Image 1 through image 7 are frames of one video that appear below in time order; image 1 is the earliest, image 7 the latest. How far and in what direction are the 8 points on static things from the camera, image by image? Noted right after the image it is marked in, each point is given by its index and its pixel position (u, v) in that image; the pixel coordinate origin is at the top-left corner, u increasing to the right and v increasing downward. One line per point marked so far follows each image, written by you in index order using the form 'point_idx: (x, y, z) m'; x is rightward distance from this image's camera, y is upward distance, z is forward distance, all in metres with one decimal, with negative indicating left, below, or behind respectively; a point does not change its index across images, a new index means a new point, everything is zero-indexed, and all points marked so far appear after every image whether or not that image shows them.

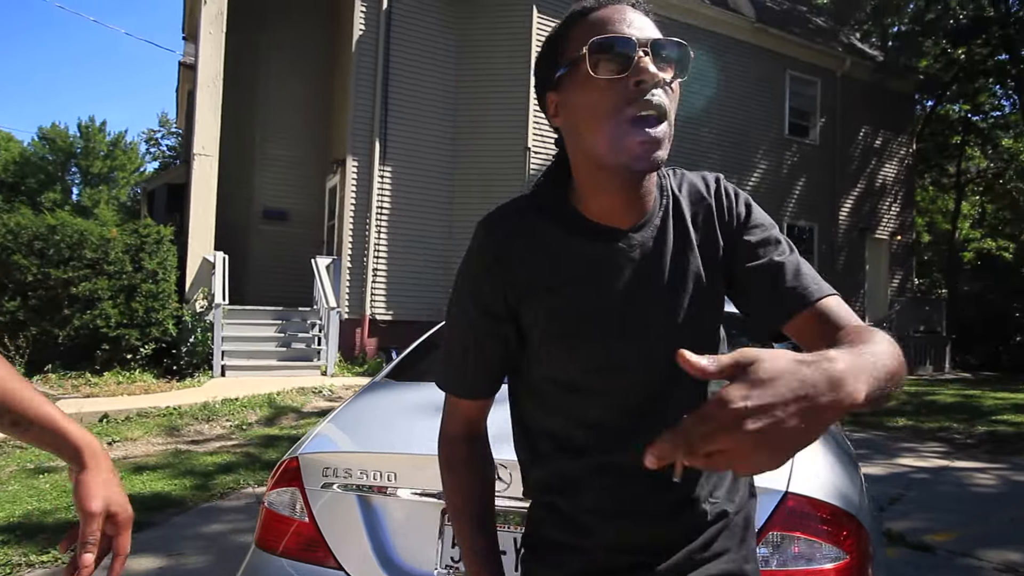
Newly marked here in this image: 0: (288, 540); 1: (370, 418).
0: (-0.6, -0.7, +1.9) m
1: (-0.5, -0.4, +2.1) m
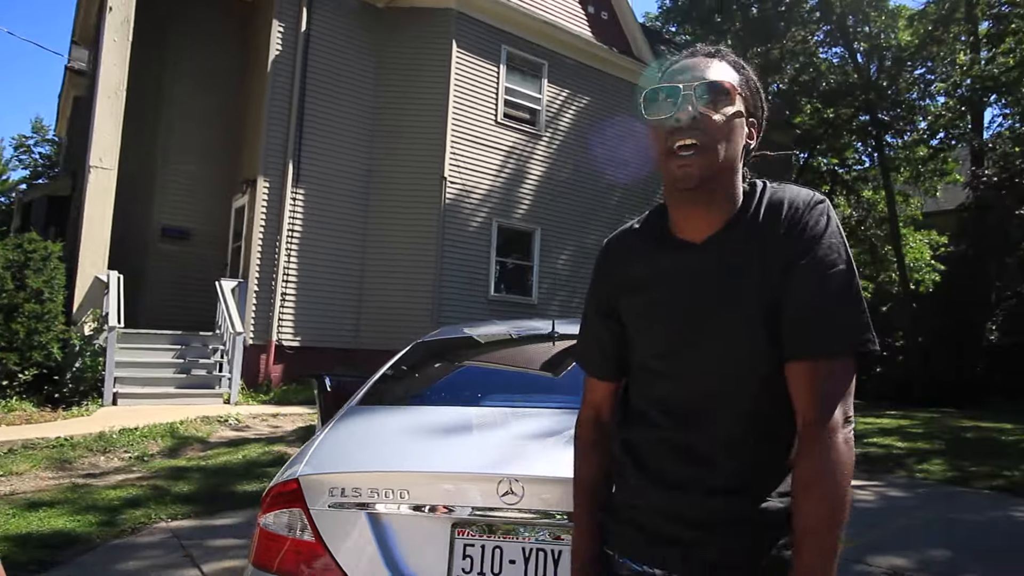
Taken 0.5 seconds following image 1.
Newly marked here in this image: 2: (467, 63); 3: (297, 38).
0: (-0.7, -0.8, +1.9) m
1: (-0.5, -0.5, +2.2) m
2: (-0.9, +4.4, +12.9) m
3: (-3.9, +4.5, +11.9) m
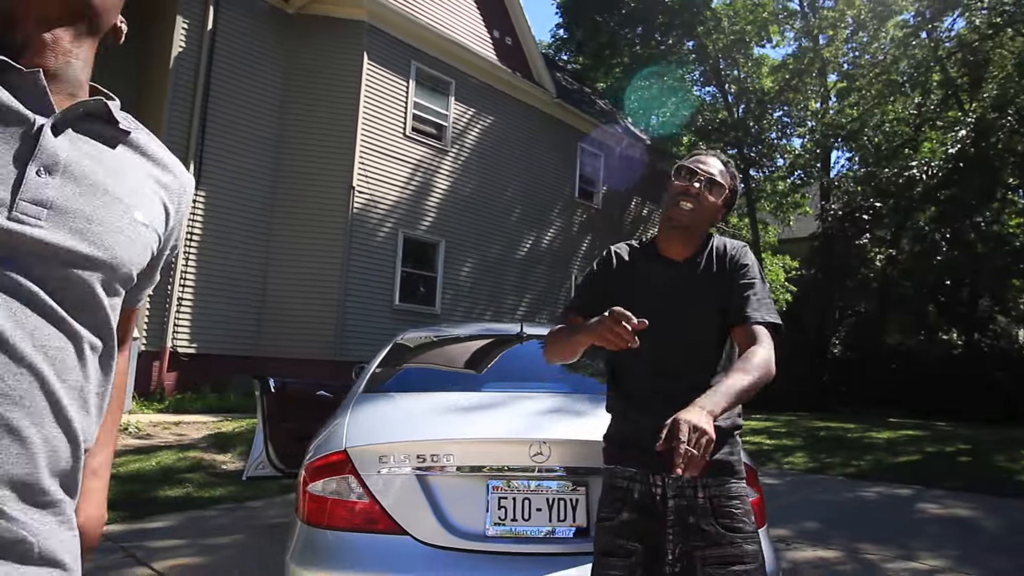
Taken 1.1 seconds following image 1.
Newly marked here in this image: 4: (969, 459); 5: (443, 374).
0: (-0.6, -0.8, +2.2) m
1: (-0.5, -0.5, +2.5) m
2: (-2.7, +4.2, +13.1) m
3: (-5.4, +4.4, +11.6) m
4: (+5.9, -2.2, +8.5) m
5: (-0.4, -0.5, +3.8) m
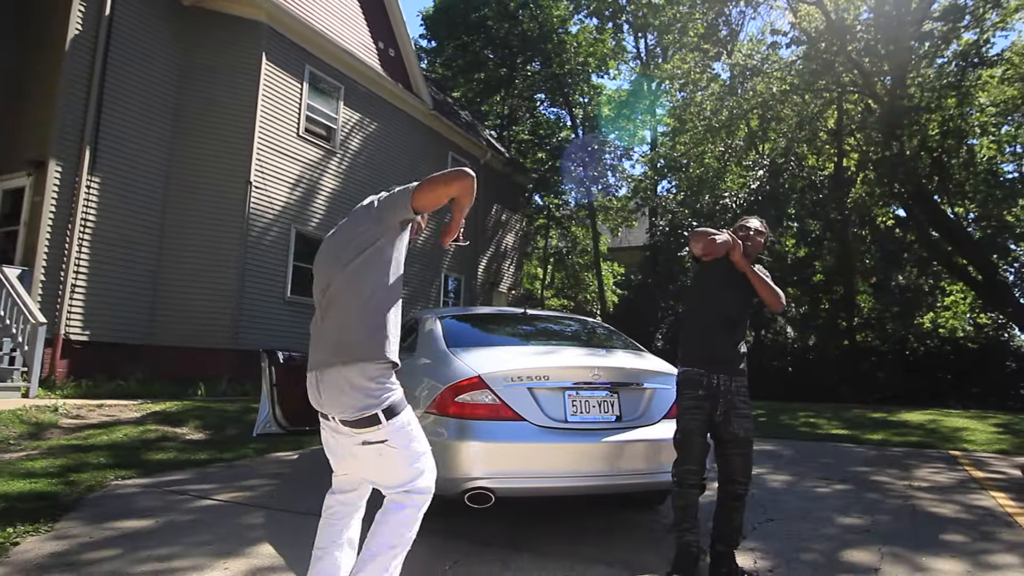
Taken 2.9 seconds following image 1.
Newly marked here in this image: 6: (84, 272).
0: (-0.2, -0.7, +3.7) m
1: (-0.1, -0.4, +4.0) m
2: (-4.9, +4.4, +13.6) m
3: (-7.1, +4.6, +11.5) m
4: (+4.4, -2.3, +11.5) m
5: (-0.4, -0.4, +5.3) m
6: (-7.2, +0.3, +11.1) m
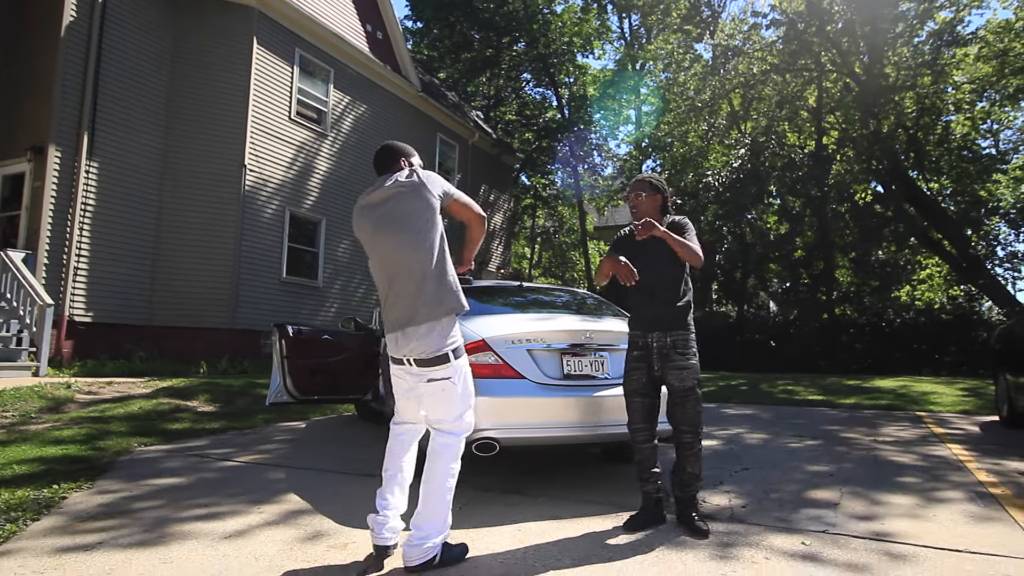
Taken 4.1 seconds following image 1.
0: (-0.2, -0.5, +4.1) m
1: (-0.1, -0.2, +4.4) m
2: (-5.1, +4.8, +13.8) m
3: (-7.4, +4.9, +11.6) m
4: (+4.2, -1.8, +12.0) m
5: (-0.4, -0.2, +5.7) m
6: (-7.3, +0.6, +11.4) m
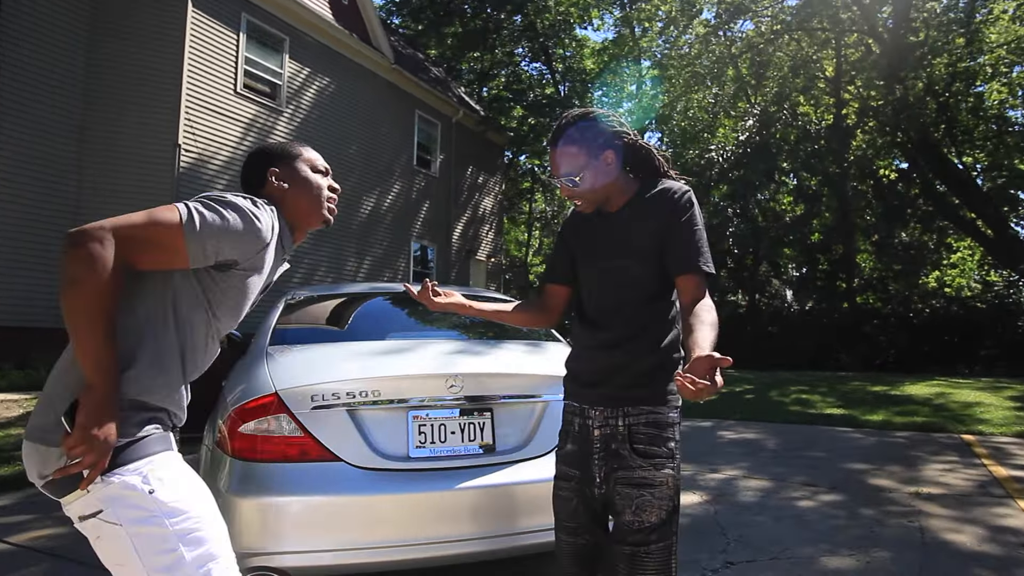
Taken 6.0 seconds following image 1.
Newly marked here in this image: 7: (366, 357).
0: (-0.9, -0.6, +2.5) m
1: (-0.8, -0.3, +2.8) m
2: (-5.7, +4.9, +12.2) m
3: (-8.0, +4.9, +10.0) m
4: (+3.7, -1.7, +10.3) m
5: (-1.1, -0.3, +4.0) m
6: (-7.9, +0.6, +9.9) m
7: (-0.6, -0.3, +2.8) m
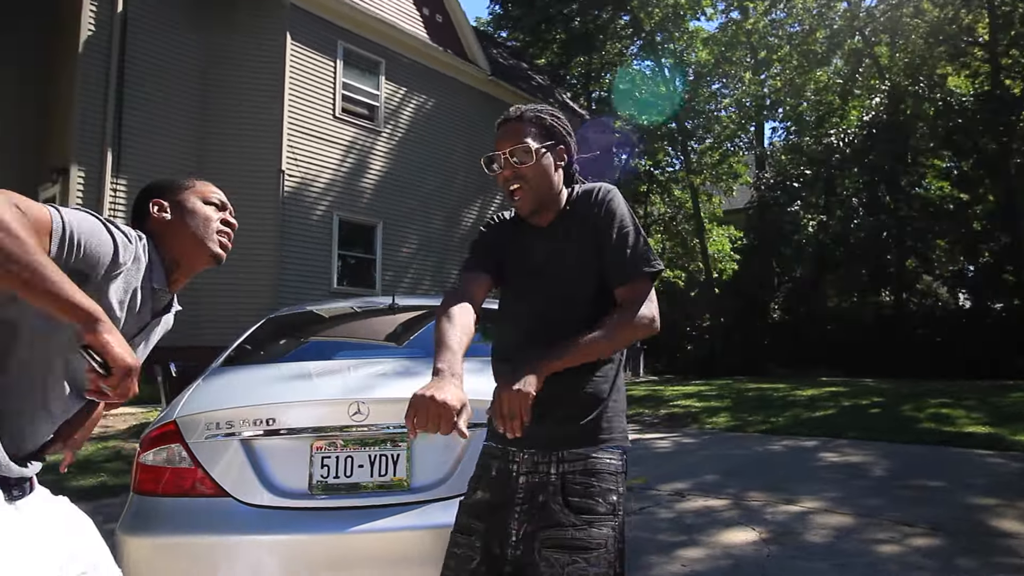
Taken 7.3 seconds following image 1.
0: (-1.2, -0.7, +2.3) m
1: (-1.1, -0.4, +2.6) m
2: (-4.1, +4.5, +12.8) m
3: (-6.7, +4.5, +11.2) m
4: (+5.0, -1.7, +9.0) m
5: (-1.1, -0.4, +3.9) m
6: (-6.6, +0.2, +11.0) m
7: (-0.9, -0.4, +2.6) m
